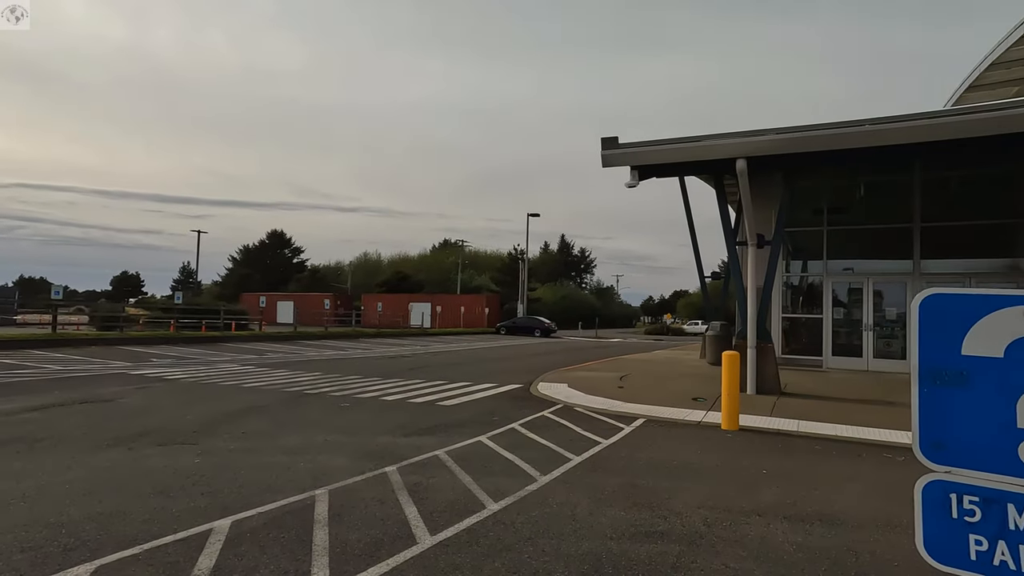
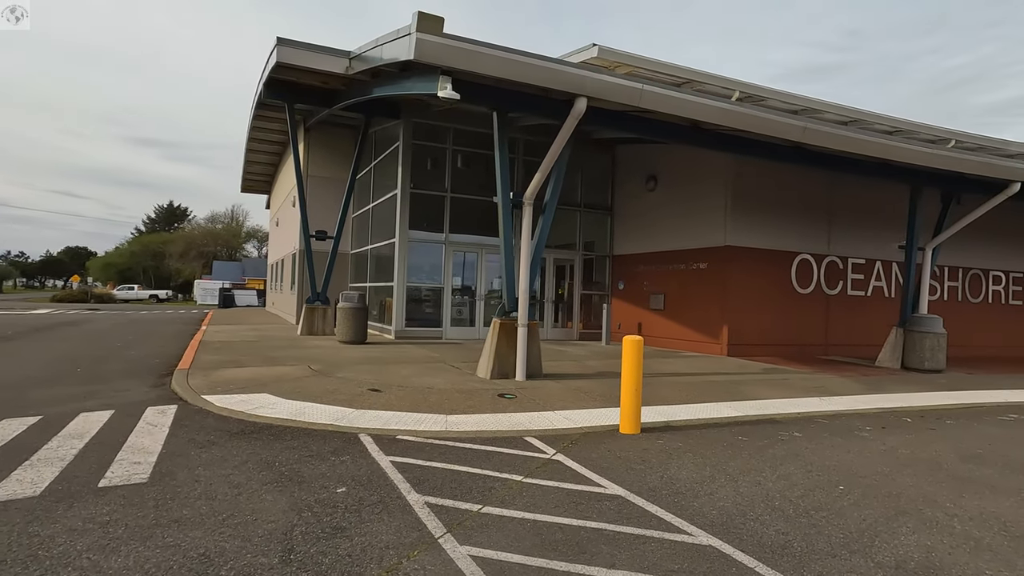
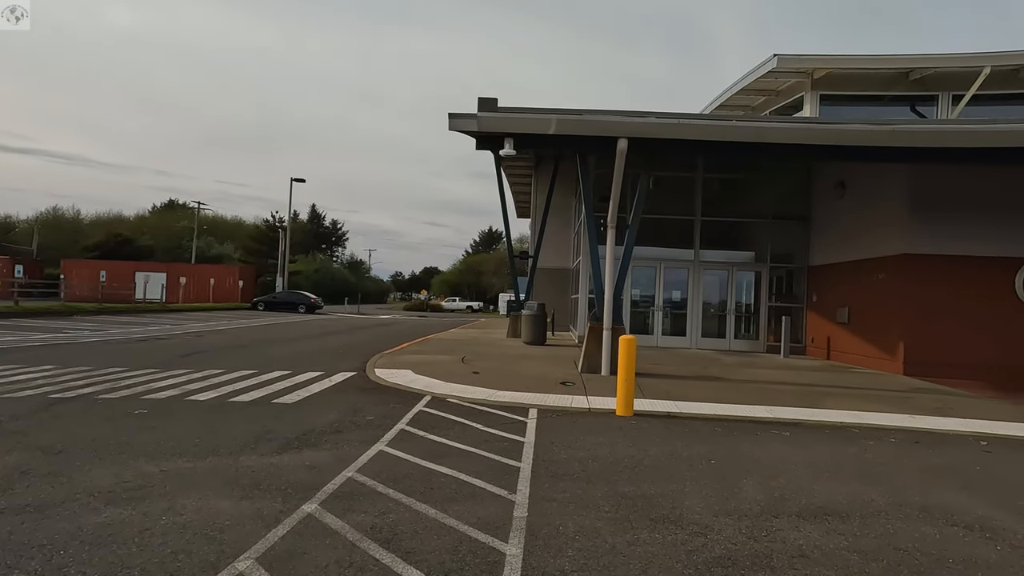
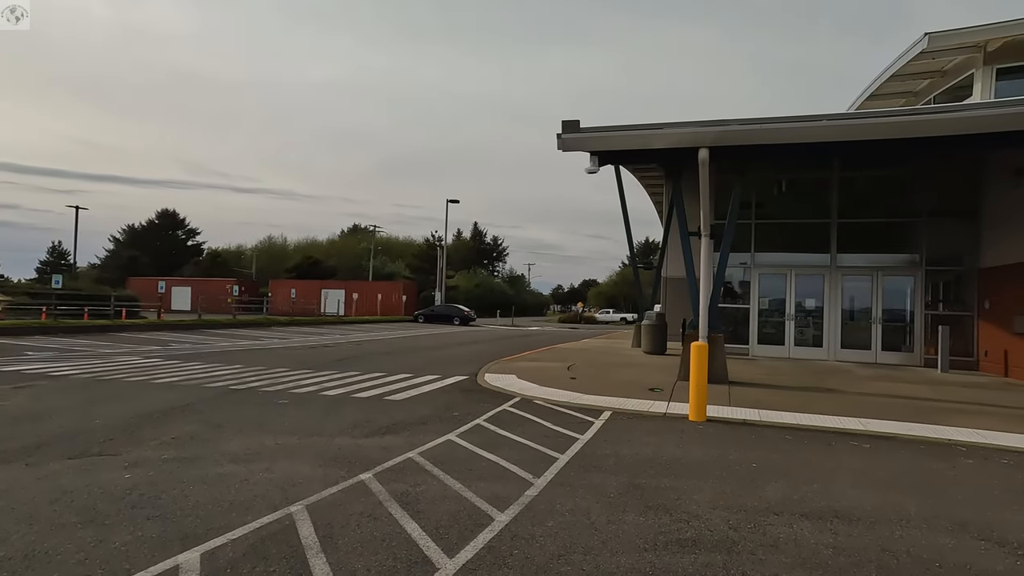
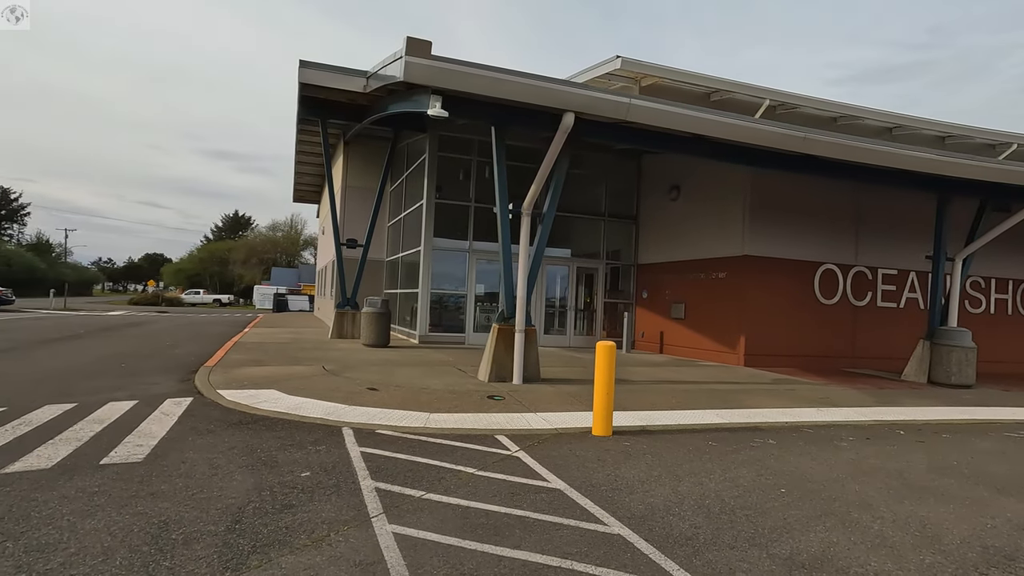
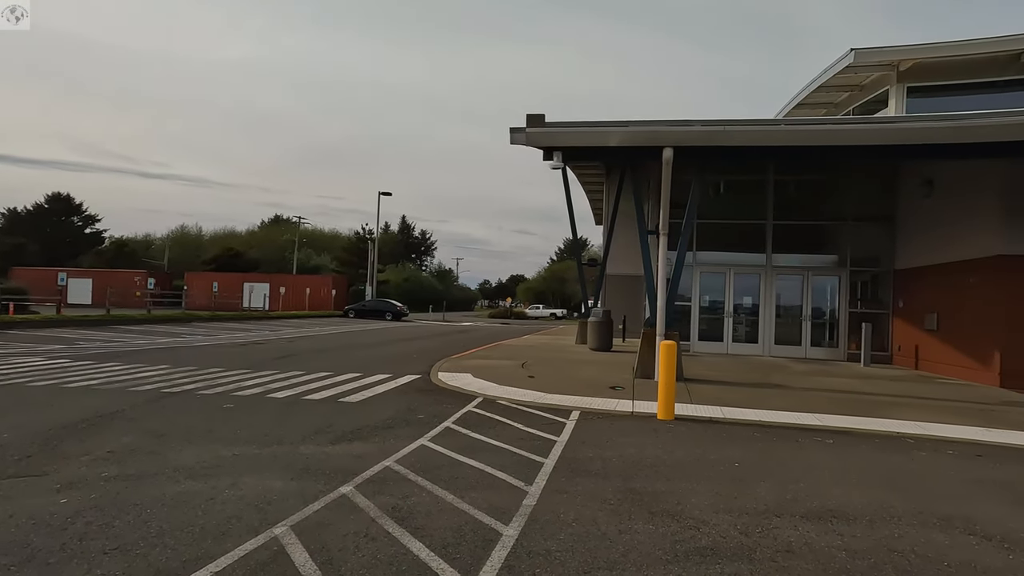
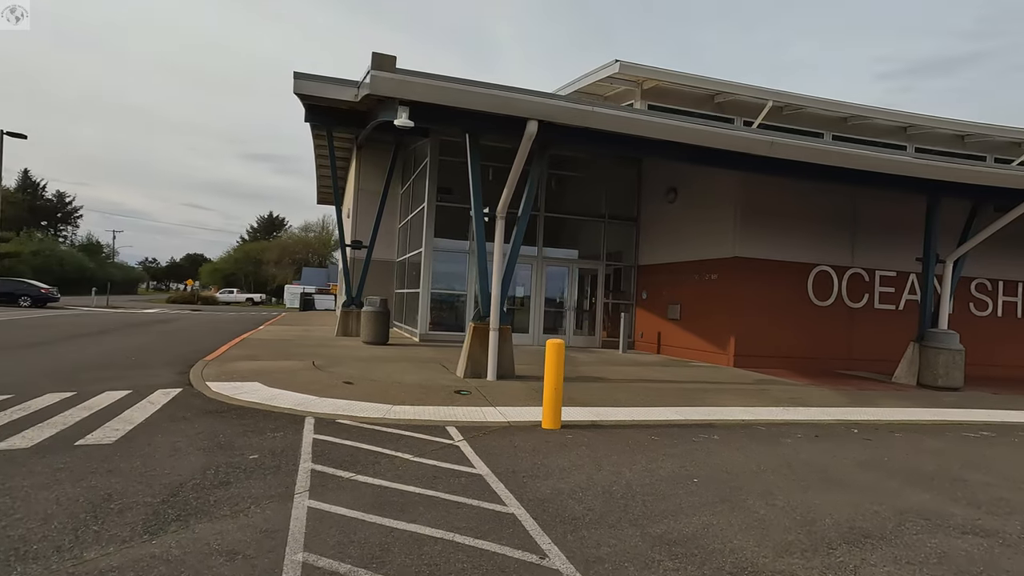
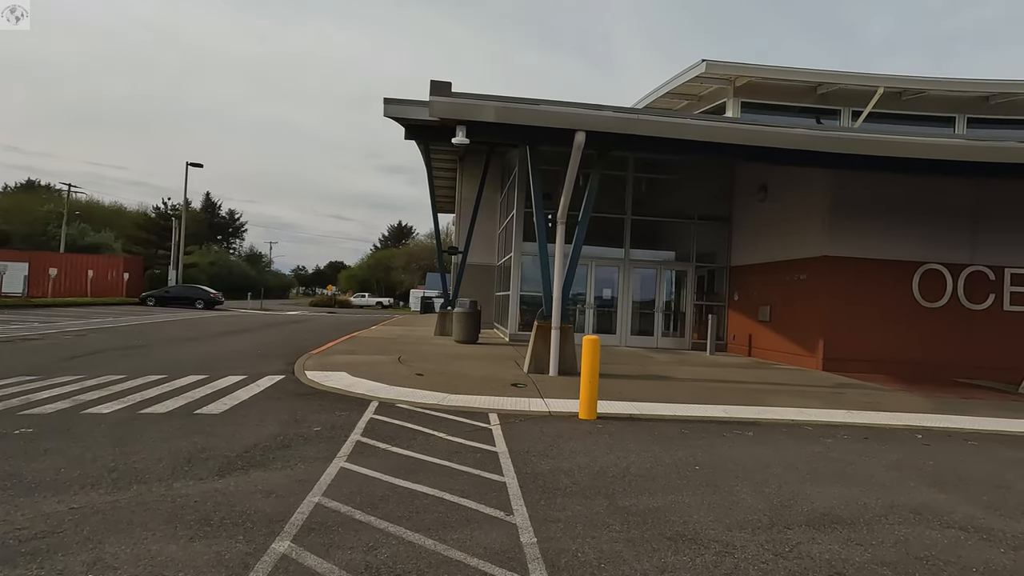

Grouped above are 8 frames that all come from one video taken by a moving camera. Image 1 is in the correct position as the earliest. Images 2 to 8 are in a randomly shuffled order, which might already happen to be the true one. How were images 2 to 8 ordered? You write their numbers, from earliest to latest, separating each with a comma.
4, 6, 3, 8, 7, 5, 2
